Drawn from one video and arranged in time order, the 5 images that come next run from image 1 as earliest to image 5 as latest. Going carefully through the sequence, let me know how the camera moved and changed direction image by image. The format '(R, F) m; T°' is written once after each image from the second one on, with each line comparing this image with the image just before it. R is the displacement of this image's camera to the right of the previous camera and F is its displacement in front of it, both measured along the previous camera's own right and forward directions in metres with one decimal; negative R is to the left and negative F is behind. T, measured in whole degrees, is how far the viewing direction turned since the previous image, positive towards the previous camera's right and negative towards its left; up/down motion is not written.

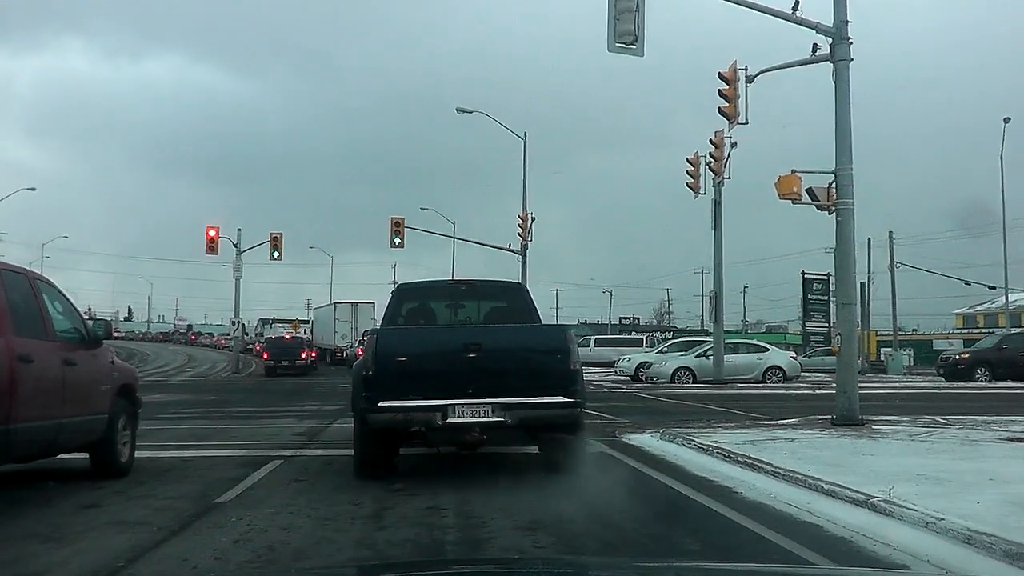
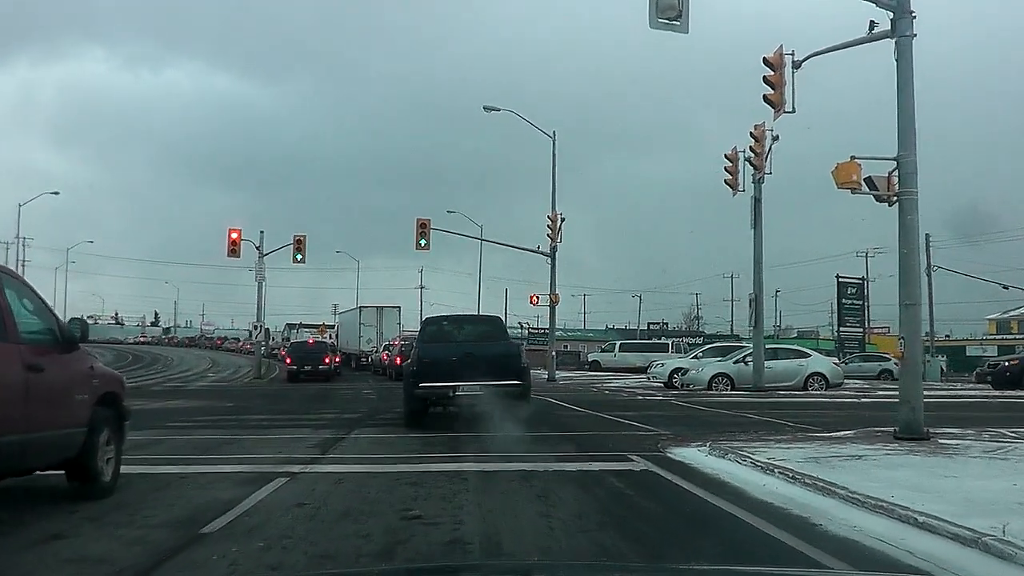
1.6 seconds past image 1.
(-0.1, +1.4) m; -2°
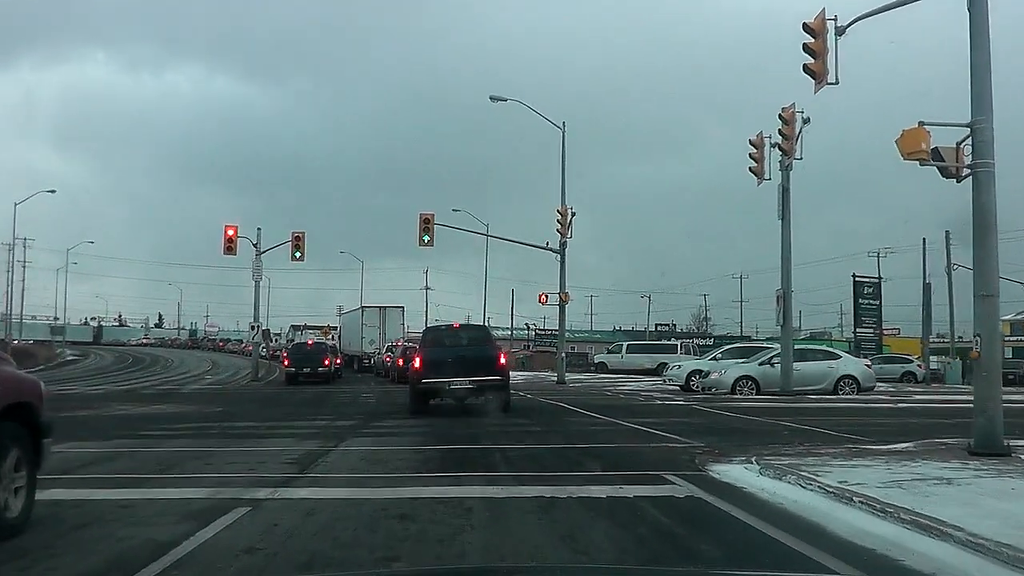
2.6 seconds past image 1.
(-0.1, +2.2) m; 0°
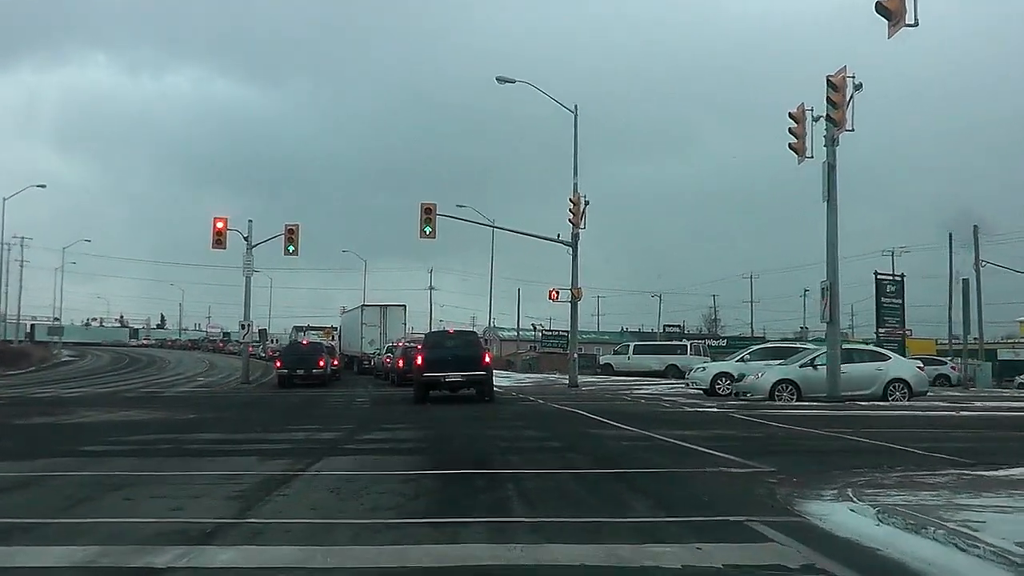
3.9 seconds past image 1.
(-0.1, +3.3) m; 0°
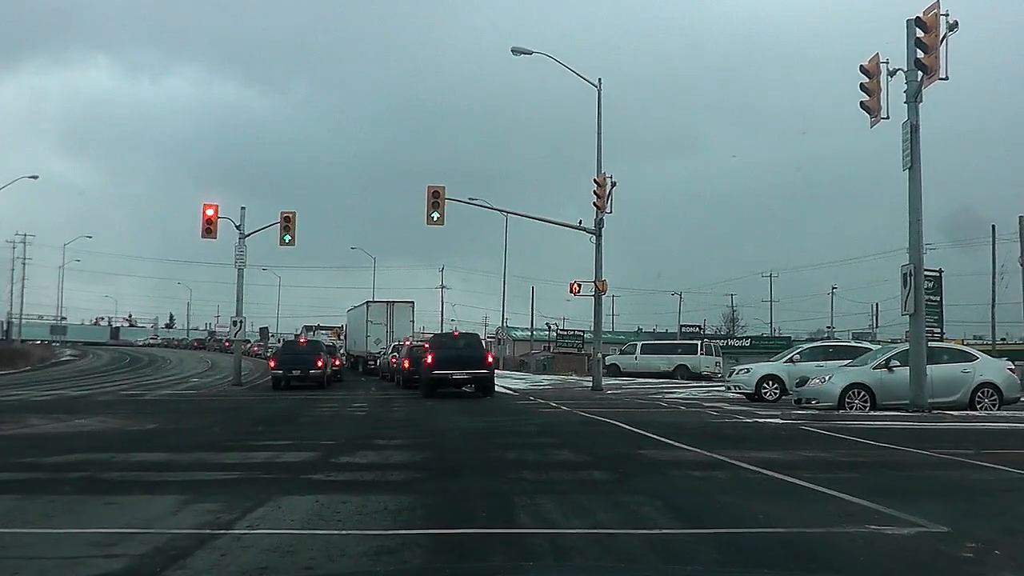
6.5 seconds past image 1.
(-0.2, +4.1) m; -1°
